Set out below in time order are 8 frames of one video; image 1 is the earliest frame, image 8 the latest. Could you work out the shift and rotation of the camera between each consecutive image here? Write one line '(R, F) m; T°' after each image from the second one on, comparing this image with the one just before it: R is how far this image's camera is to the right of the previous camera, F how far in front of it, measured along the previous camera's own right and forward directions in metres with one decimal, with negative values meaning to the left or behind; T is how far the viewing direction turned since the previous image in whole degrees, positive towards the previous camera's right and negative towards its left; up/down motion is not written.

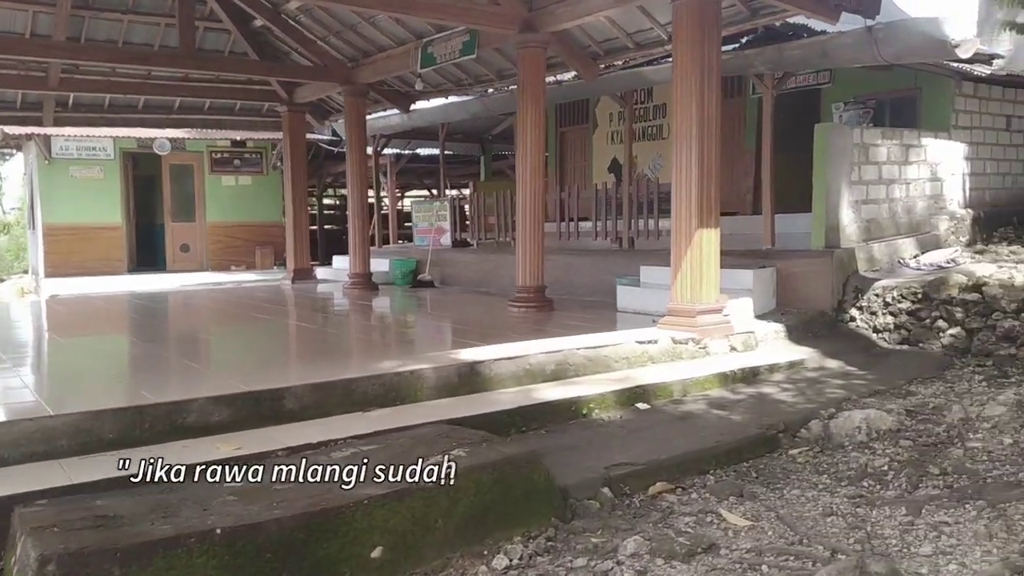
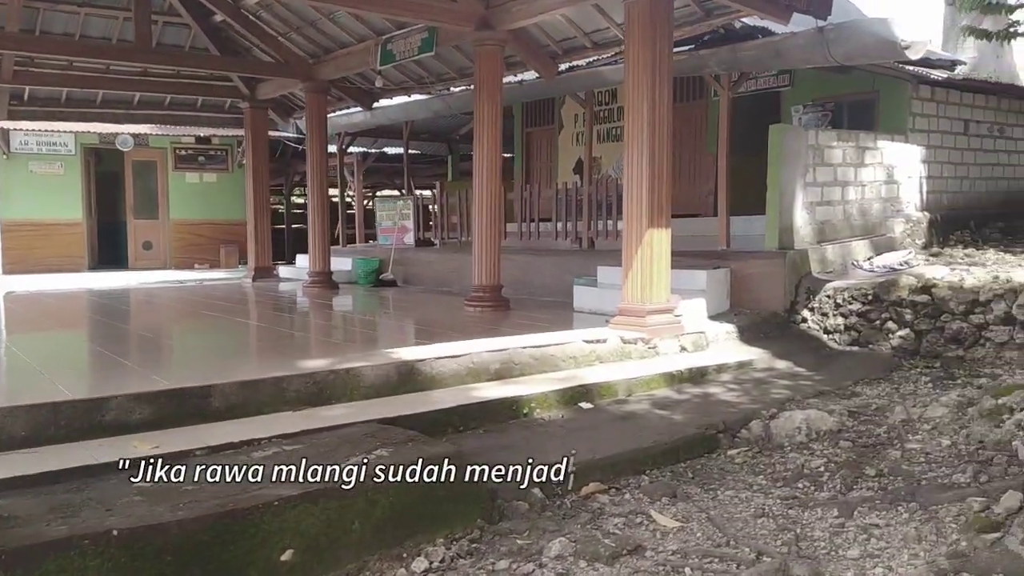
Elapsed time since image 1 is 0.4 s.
(+0.2, +0.1) m; +2°
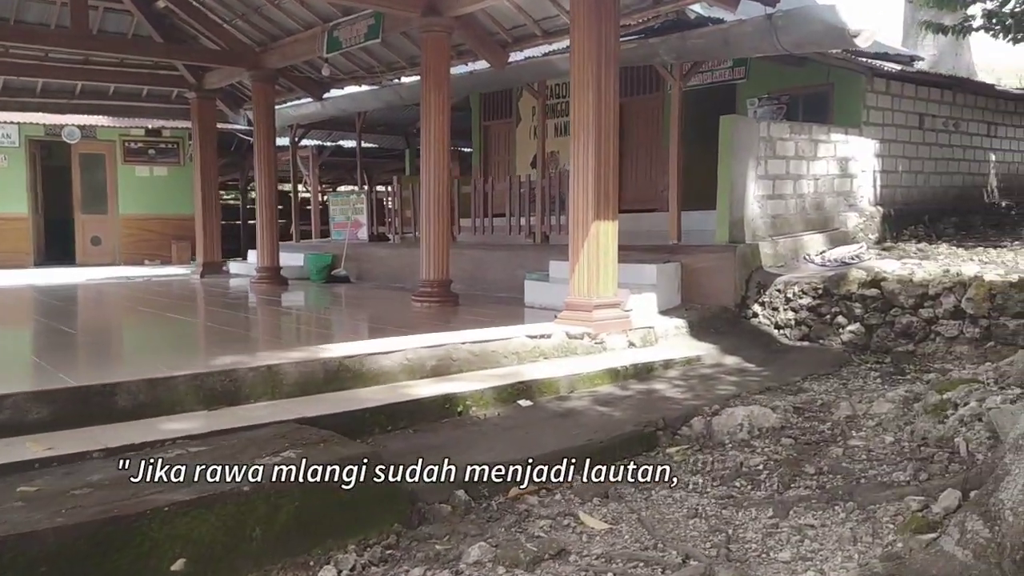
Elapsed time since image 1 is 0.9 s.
(+0.2, +0.2) m; +2°
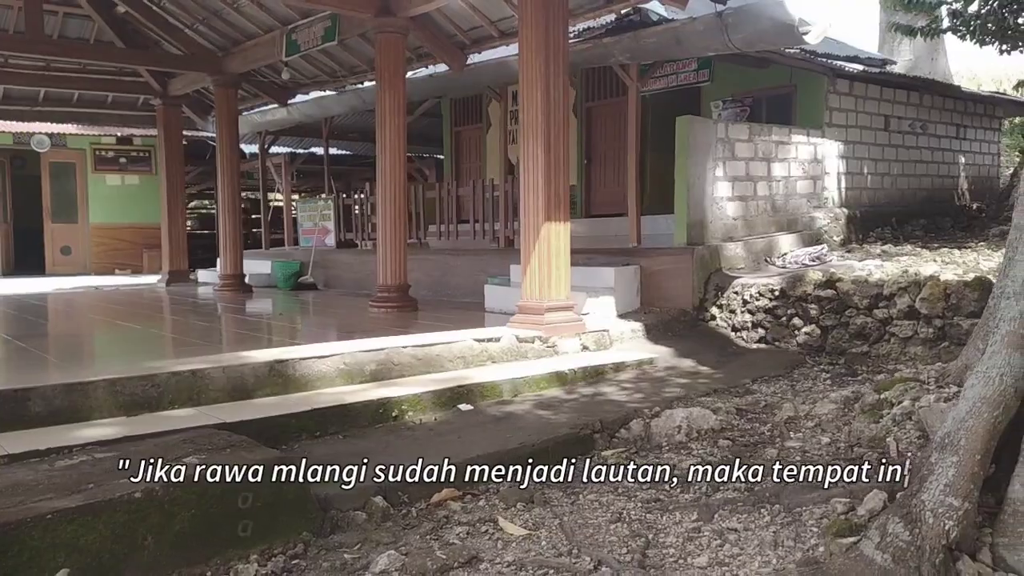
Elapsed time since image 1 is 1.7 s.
(+0.3, +0.1) m; +1°
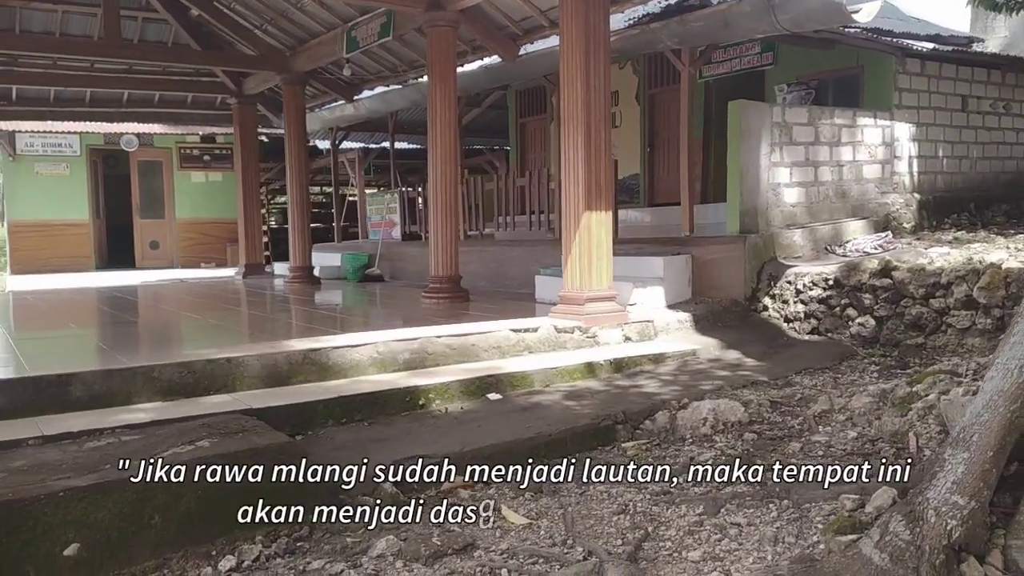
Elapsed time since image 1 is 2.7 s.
(+0.4, 0.0) m; -6°
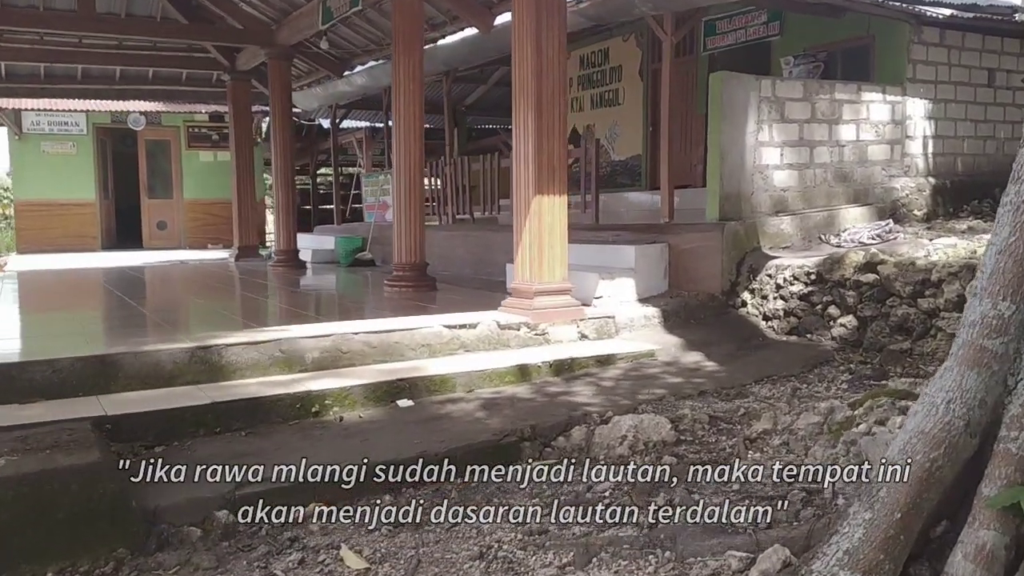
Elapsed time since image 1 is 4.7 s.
(+0.7, +0.6) m; -3°
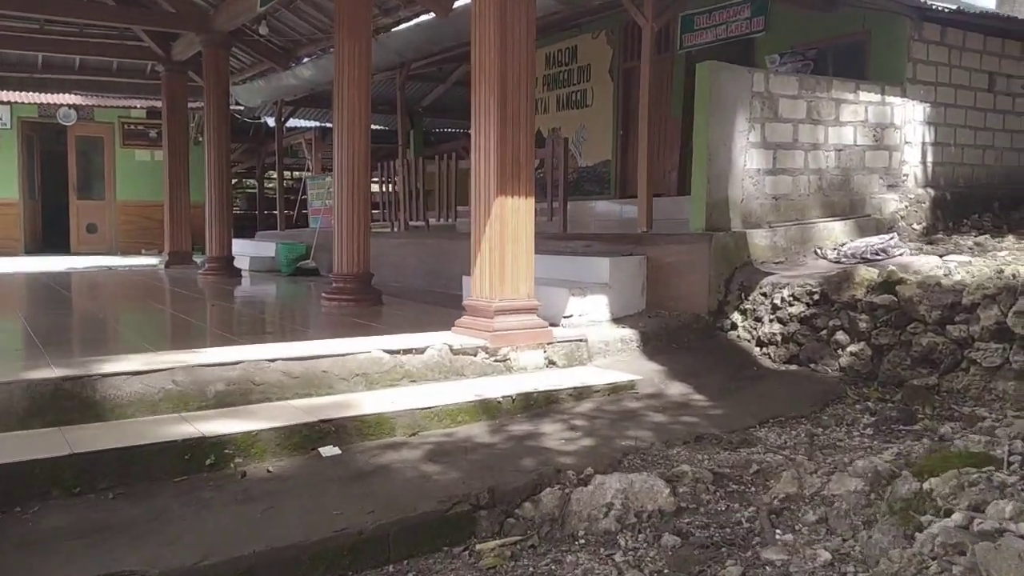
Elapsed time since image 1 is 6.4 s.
(0.0, +0.8) m; +3°
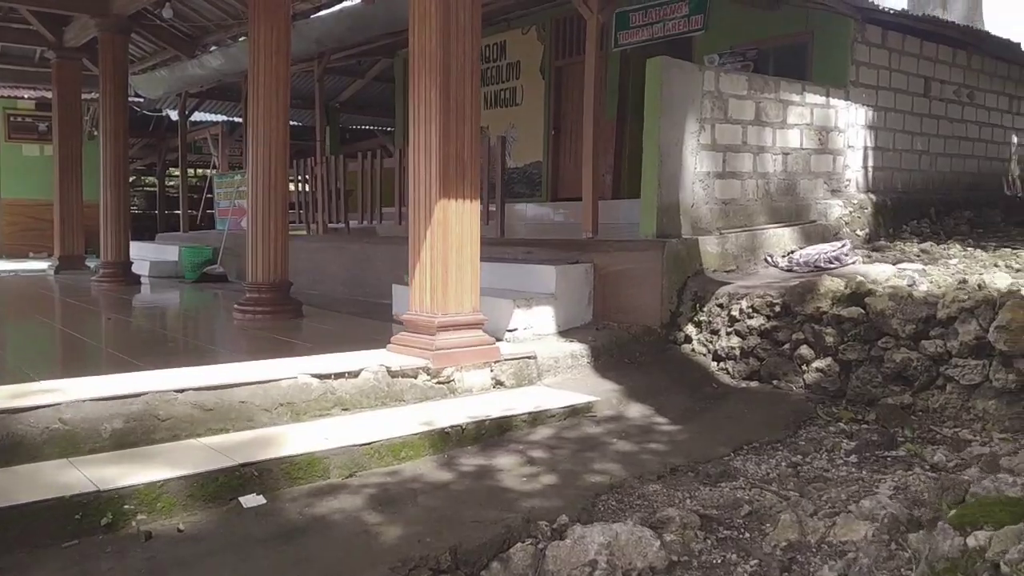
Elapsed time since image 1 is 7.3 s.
(-0.2, +0.4) m; +6°
